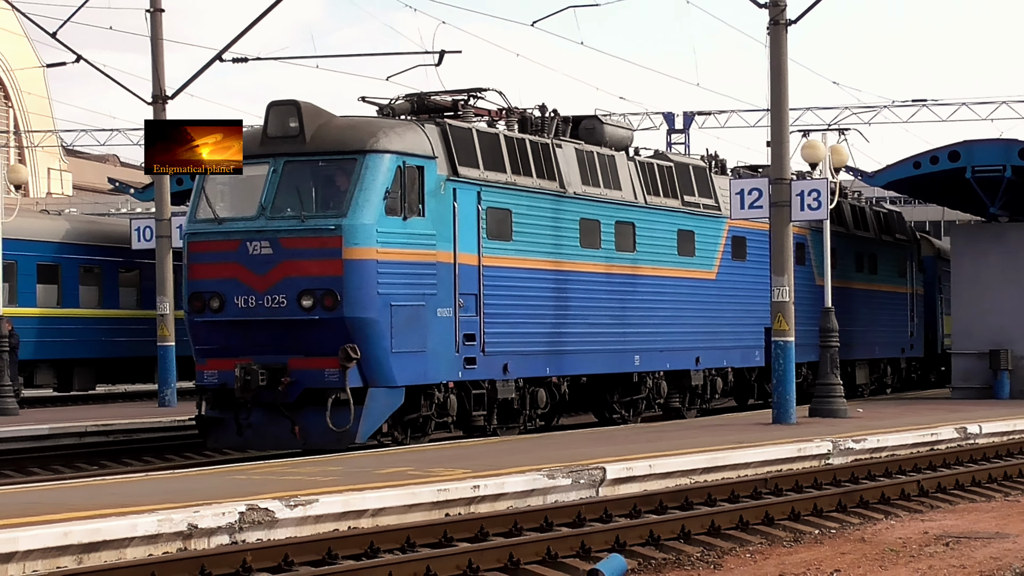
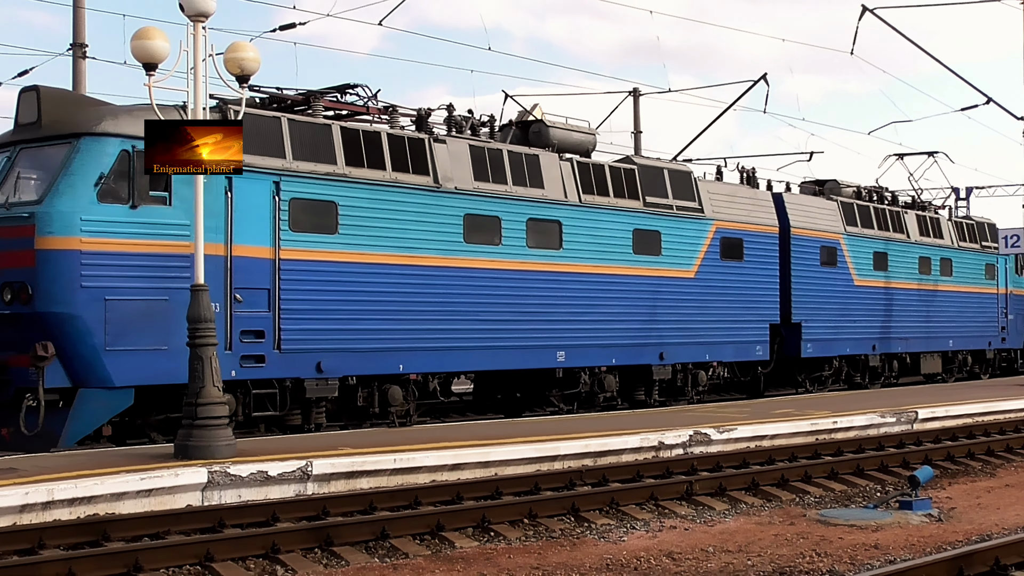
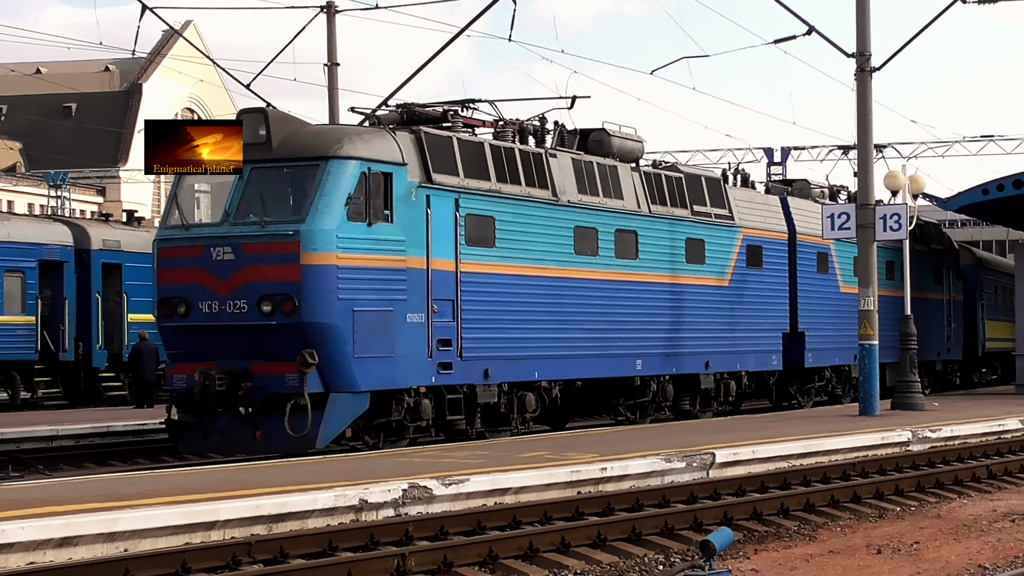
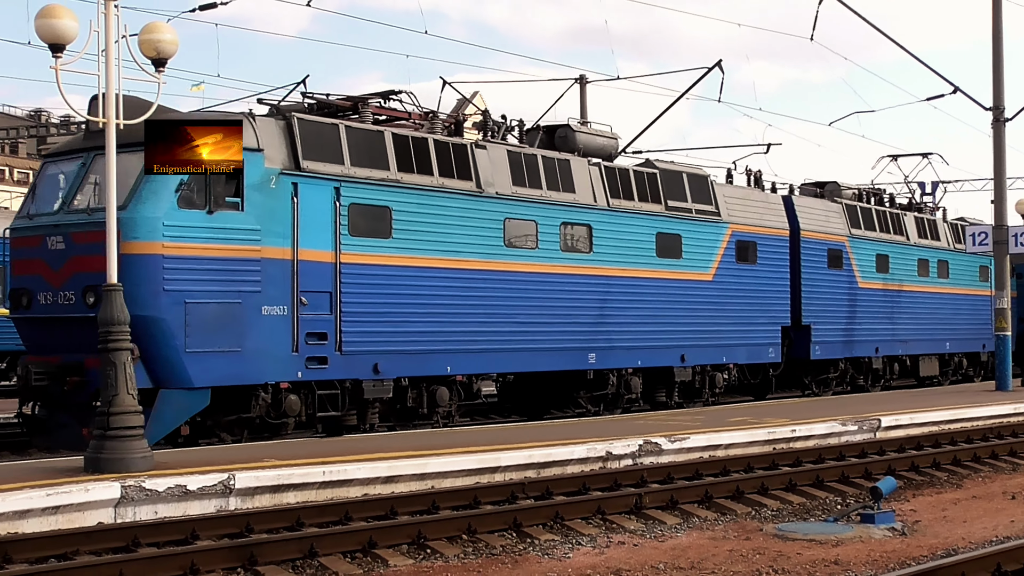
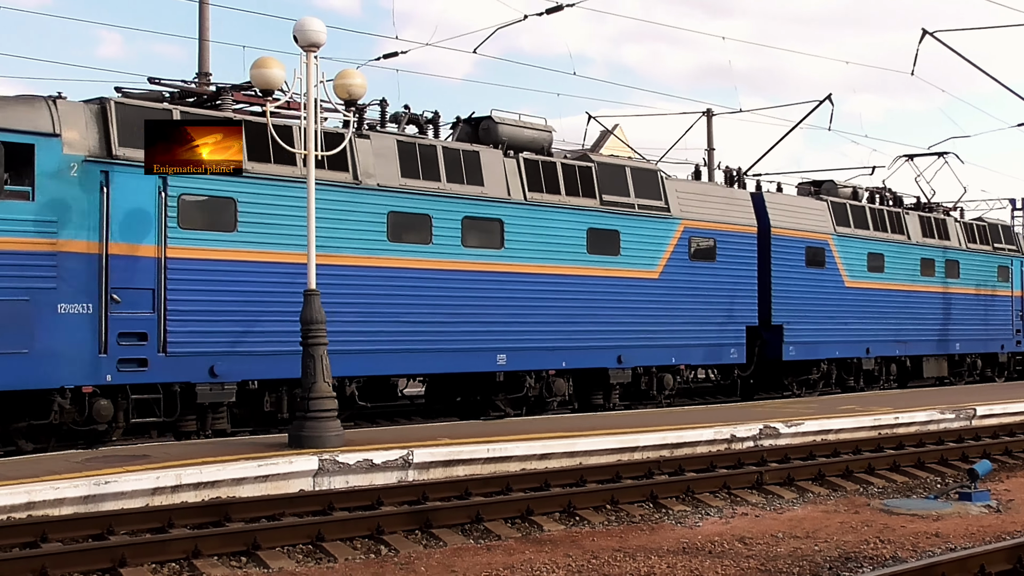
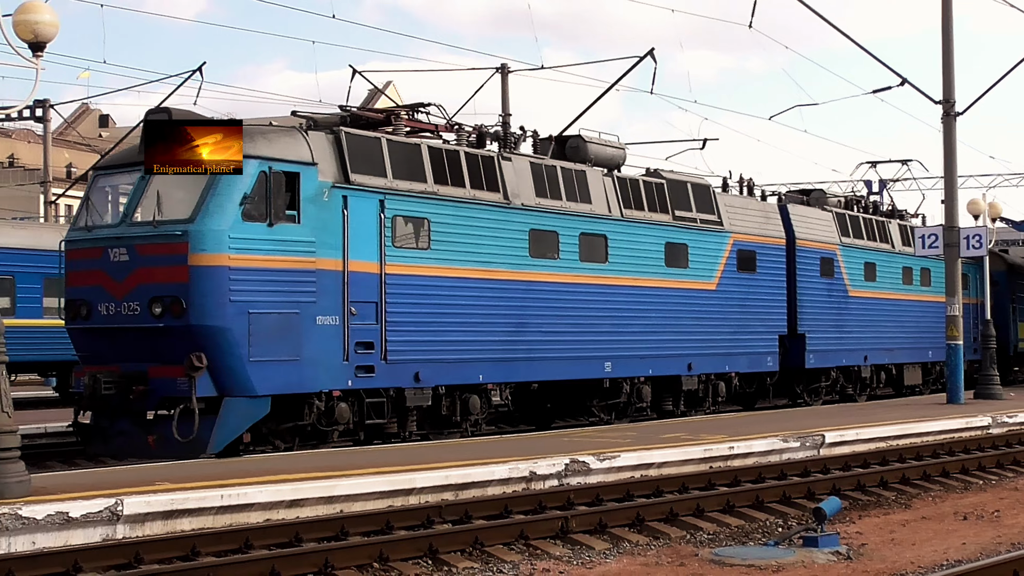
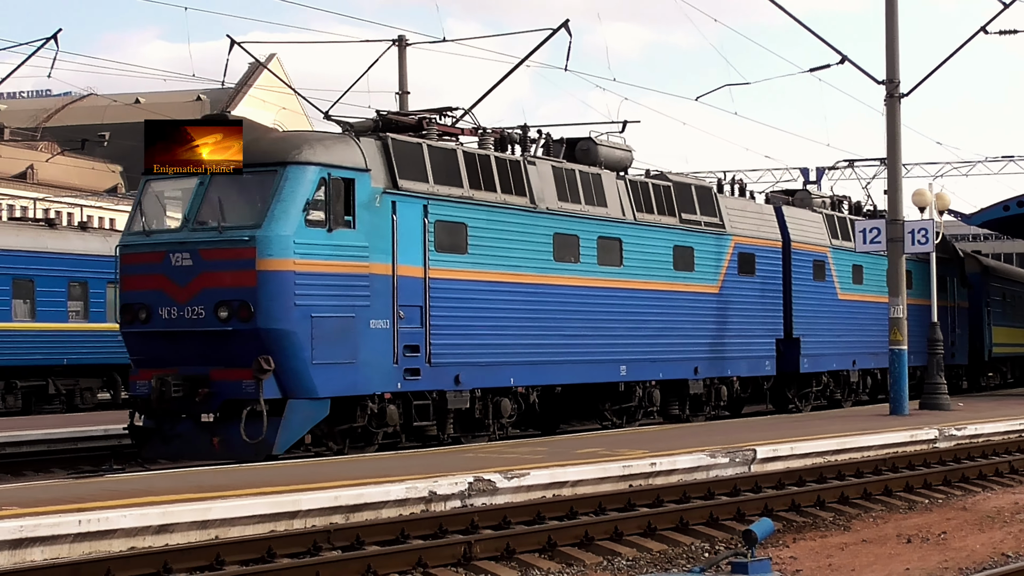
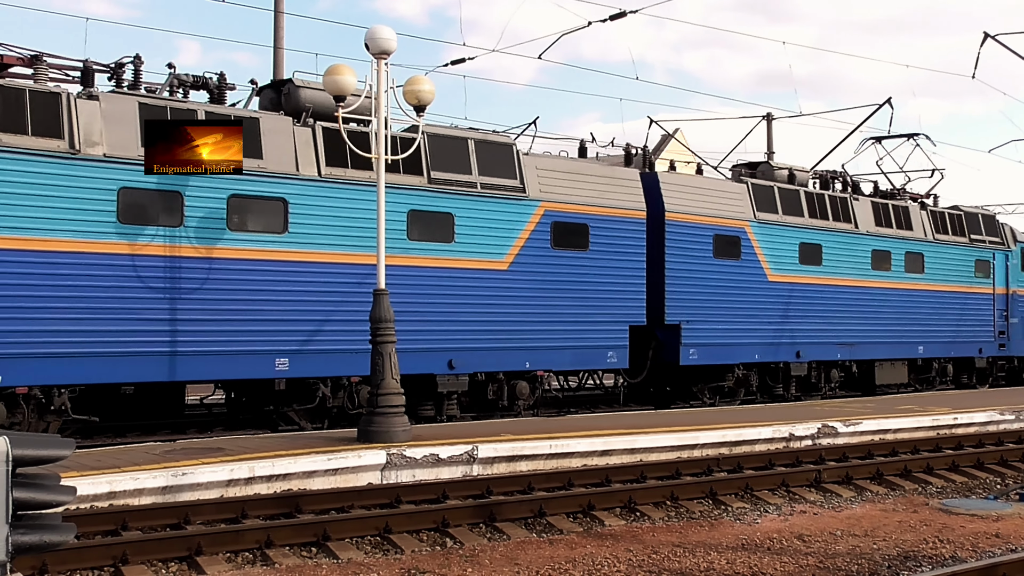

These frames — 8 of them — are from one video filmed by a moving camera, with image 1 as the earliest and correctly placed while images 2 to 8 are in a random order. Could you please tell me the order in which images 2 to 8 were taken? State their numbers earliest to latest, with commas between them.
3, 7, 6, 4, 2, 5, 8
